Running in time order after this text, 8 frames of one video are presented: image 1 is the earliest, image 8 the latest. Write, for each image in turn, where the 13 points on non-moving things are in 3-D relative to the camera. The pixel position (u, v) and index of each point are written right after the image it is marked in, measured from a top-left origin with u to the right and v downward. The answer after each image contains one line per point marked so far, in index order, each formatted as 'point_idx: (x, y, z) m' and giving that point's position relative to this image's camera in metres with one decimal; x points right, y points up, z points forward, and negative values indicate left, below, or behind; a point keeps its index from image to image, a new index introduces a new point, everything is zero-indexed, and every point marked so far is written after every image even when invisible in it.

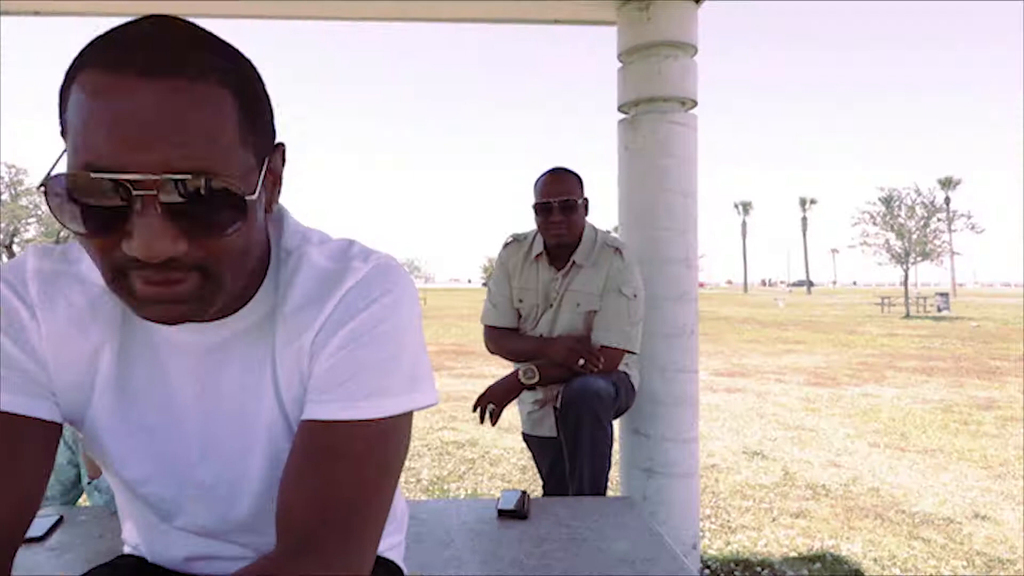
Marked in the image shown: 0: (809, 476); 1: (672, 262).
0: (+2.9, -1.8, +7.1) m
1: (+0.8, +0.1, +3.6) m
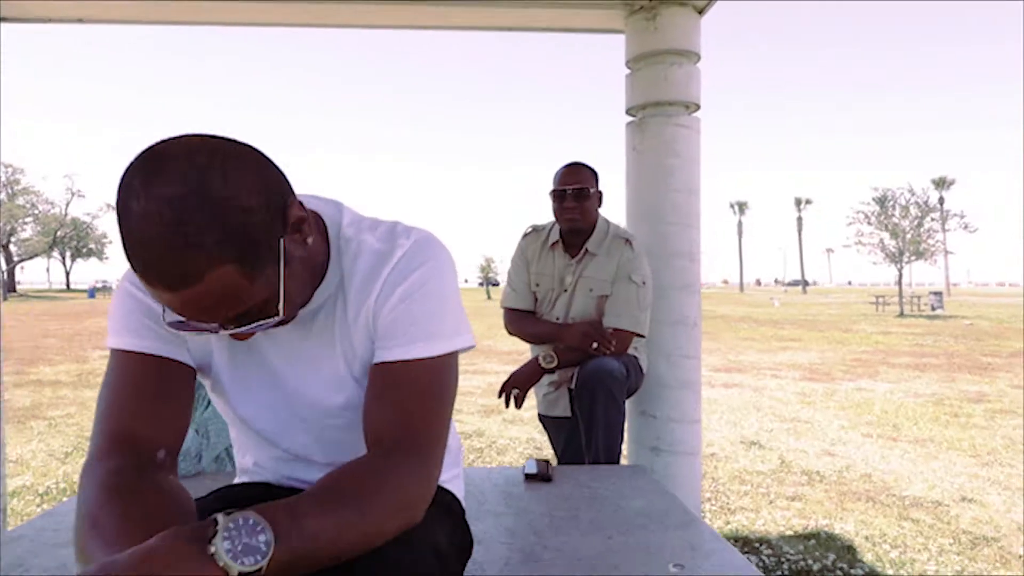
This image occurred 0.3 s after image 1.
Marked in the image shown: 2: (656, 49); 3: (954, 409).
0: (+2.9, -1.8, +7.4) m
1: (+0.9, +0.2, +3.9) m
2: (+0.8, +1.3, +3.9) m
3: (+6.3, -1.7, +10.4) m
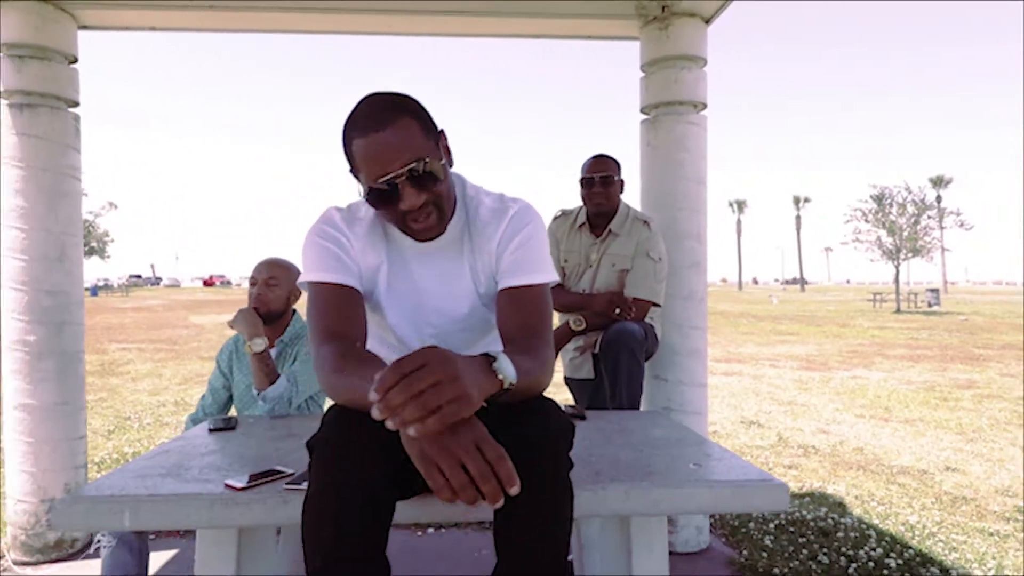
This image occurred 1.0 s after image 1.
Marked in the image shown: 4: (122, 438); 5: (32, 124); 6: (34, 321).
0: (+3.1, -1.6, +7.9) m
1: (+1.0, +0.3, +4.4) m
2: (+0.9, +1.4, +4.4) m
3: (+6.4, -1.6, +10.9) m
4: (-4.2, -1.6, +7.8) m
5: (-2.8, +0.9, +4.3) m
6: (-2.8, -0.2, +4.3) m
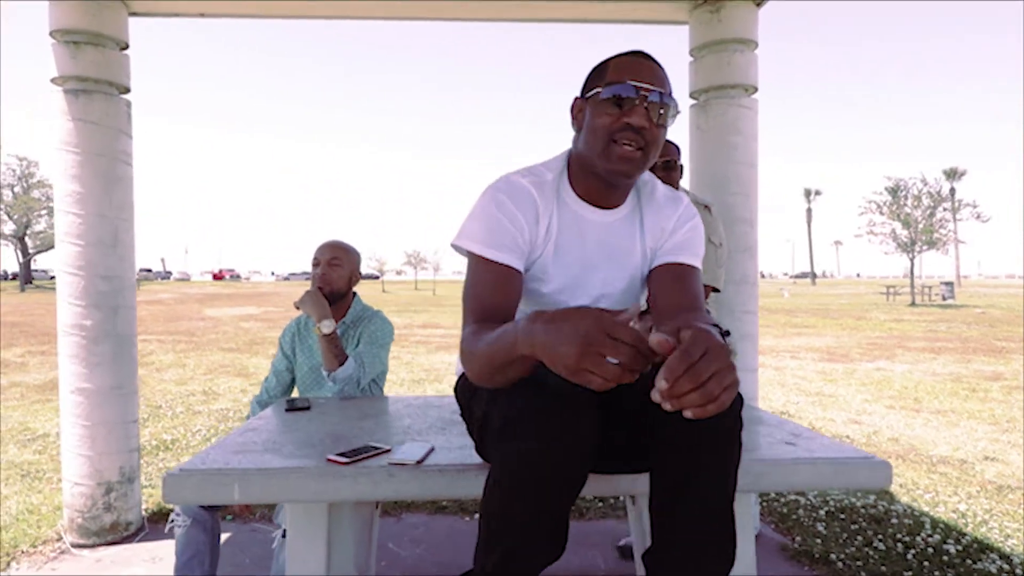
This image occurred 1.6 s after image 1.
0: (+3.4, -1.5, +7.8) m
1: (+1.4, +0.4, +4.4) m
2: (+1.2, +1.5, +4.3) m
3: (+6.8, -1.4, +10.9) m
4: (-3.8, -1.5, +7.9) m
5: (-2.5, +1.0, +4.3) m
6: (-2.5, -0.1, +4.3) m
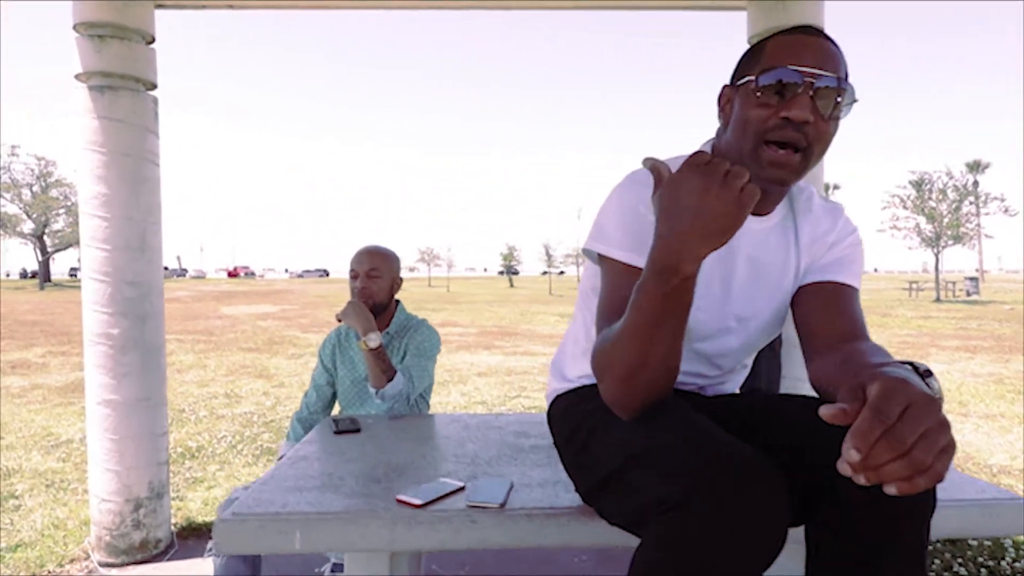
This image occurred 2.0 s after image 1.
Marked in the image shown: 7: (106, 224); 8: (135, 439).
0: (+3.8, -1.5, +7.5) m
1: (+1.6, +0.4, +4.1) m
2: (+1.5, +1.4, +4.0) m
3: (+7.2, -1.4, +10.5) m
4: (-3.5, -1.5, +7.7) m
5: (-2.2, +1.0, +4.1) m
6: (-2.2, -0.1, +4.1) m
7: (-2.2, +0.4, +4.1) m
8: (-2.1, -0.9, +4.1) m
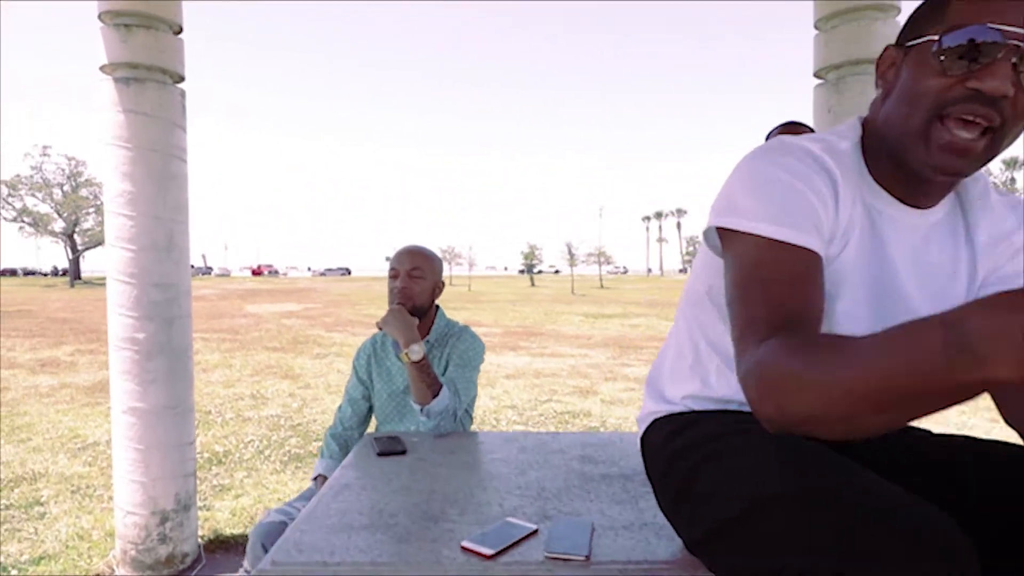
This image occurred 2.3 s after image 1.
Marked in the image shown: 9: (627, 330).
0: (+4.1, -1.5, +7.2) m
1: (+1.9, +0.3, +3.8) m
2: (+1.7, +1.4, +3.7) m
3: (+7.6, -1.4, +10.0) m
4: (-3.1, -1.5, +7.5) m
5: (-2.0, +1.0, +3.9) m
6: (-2.0, -0.2, +3.9) m
7: (-2.0, +0.3, +3.9) m
8: (-1.9, -0.9, +3.9) m
9: (+2.9, -1.1, +18.6) m
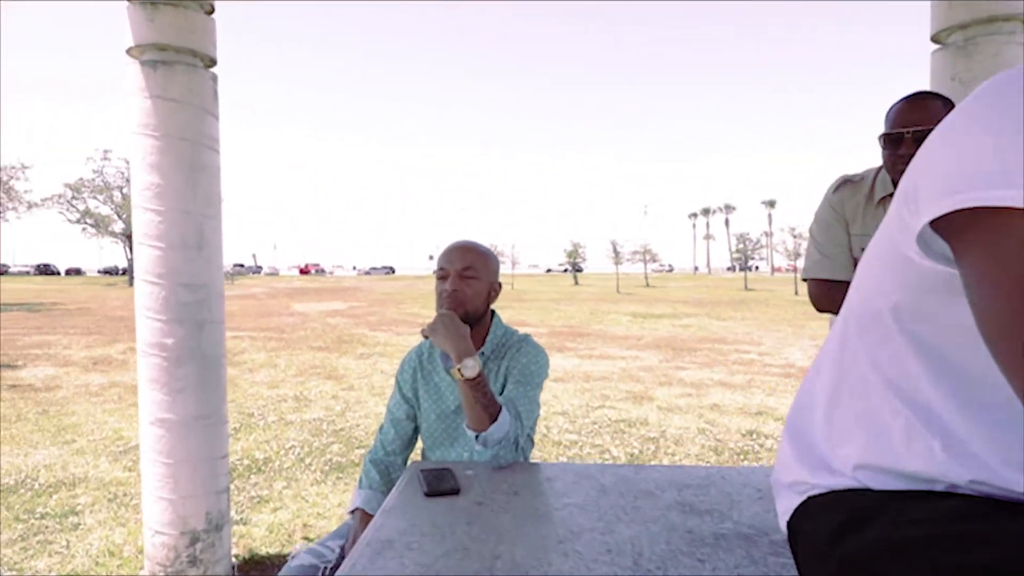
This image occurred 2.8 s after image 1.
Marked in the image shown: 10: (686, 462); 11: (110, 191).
0: (+4.6, -1.5, +6.5) m
1: (+2.1, +0.3, +3.2) m
2: (+2.0, +1.4, +3.2) m
3: (+8.3, -1.4, +9.1) m
4: (-2.6, -1.5, +7.3) m
5: (-1.7, +1.0, +3.5) m
6: (-1.7, -0.2, +3.6) m
7: (-1.7, +0.3, +3.6) m
8: (-1.6, -0.9, +3.6) m
9: (+4.0, -1.0, +17.9) m
10: (+1.4, -1.4, +6.0) m
11: (-9.2, +2.3, +16.8) m
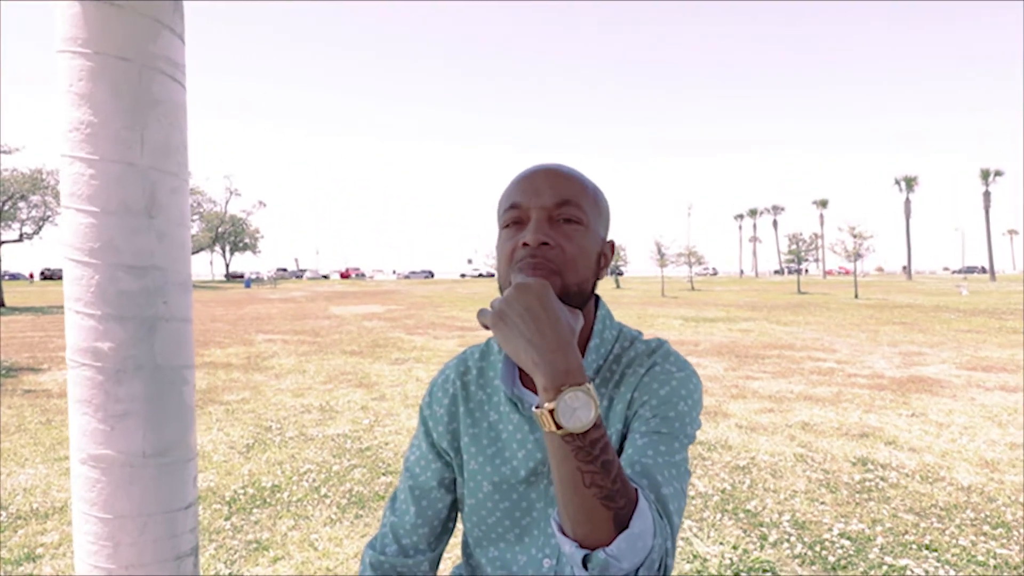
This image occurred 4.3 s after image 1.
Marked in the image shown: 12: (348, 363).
0: (+5.0, -1.5, +5.1) m
1: (+2.4, +0.4, +2.0) m
2: (+2.3, +1.5, +2.0) m
3: (+8.8, -1.4, +7.6) m
4: (-2.2, -1.5, +6.3) m
5: (-1.4, +1.0, +2.5) m
6: (-1.4, -0.1, +2.5) m
7: (-1.4, +0.4, +2.5) m
8: (-1.3, -0.8, +2.6) m
9: (+5.1, -1.1, +16.6) m
10: (+1.8, -1.4, +4.7) m
11: (-8.2, +2.3, +16.1) m
12: (-2.9, -1.4, +13.3) m
